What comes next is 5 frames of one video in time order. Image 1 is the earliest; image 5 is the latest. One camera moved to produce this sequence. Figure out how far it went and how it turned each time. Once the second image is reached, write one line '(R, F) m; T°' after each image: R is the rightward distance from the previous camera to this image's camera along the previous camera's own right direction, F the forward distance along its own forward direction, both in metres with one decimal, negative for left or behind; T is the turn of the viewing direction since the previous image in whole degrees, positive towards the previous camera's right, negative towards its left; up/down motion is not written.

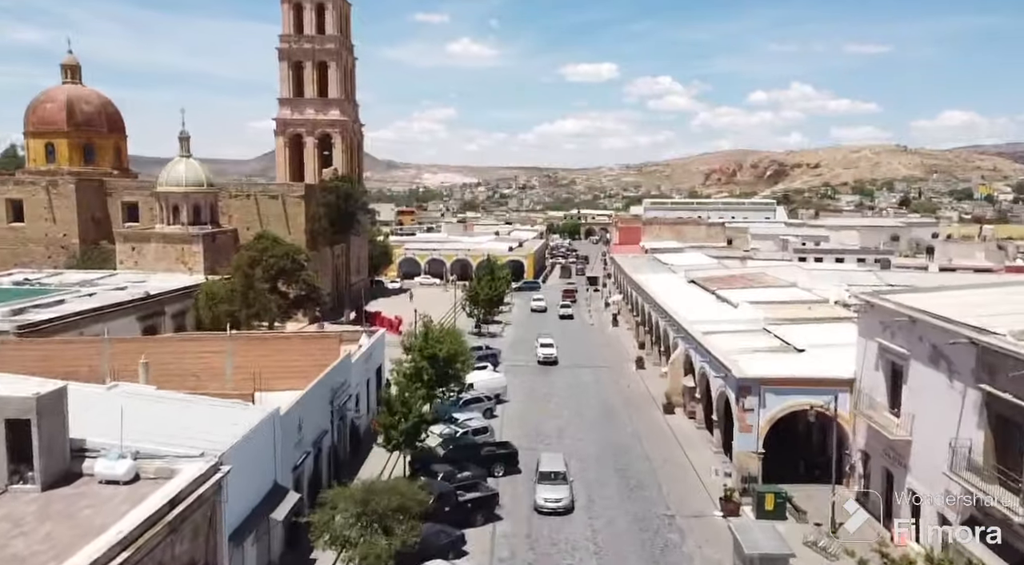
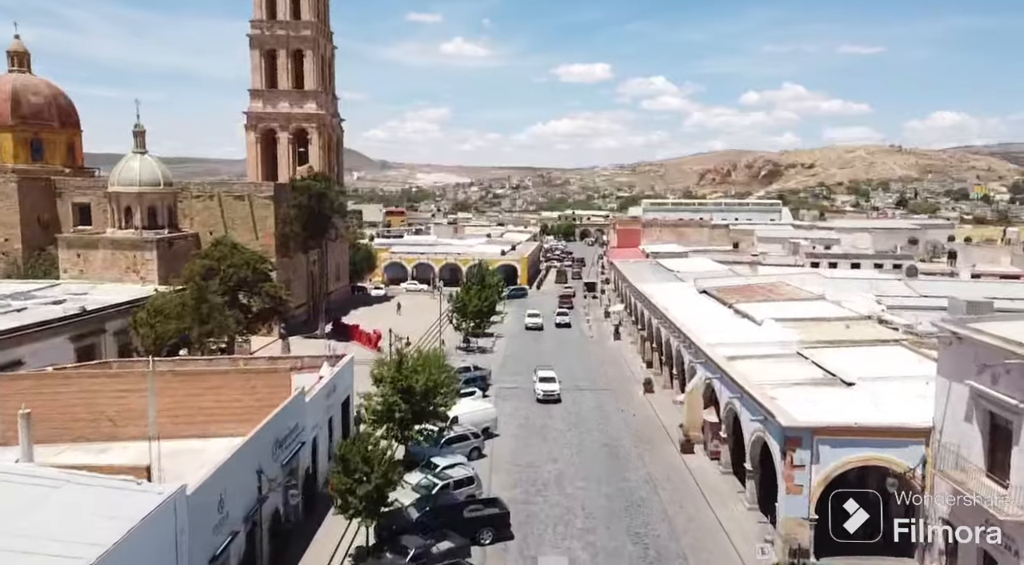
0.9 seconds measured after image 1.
(+0.1, +4.0) m; 0°
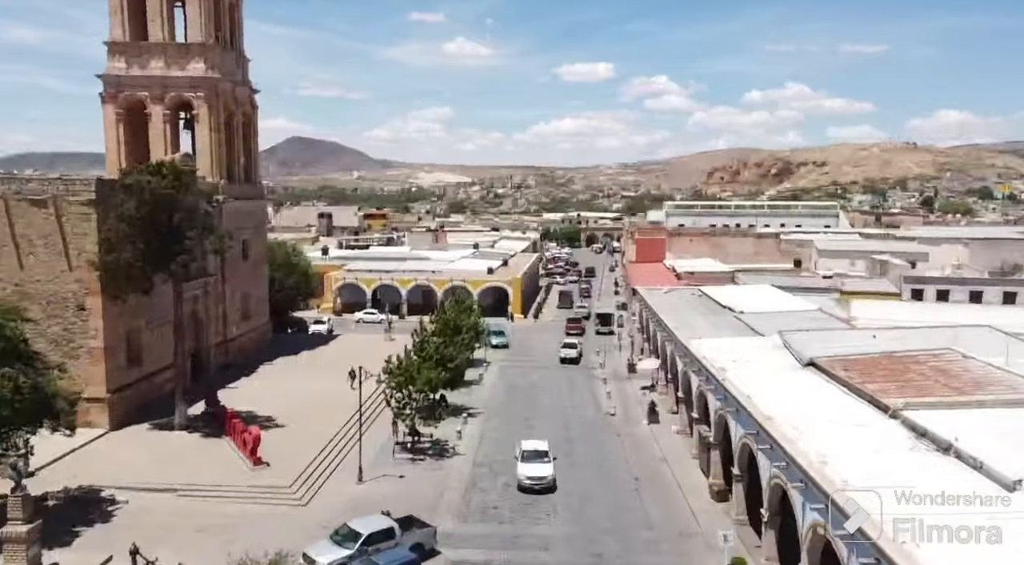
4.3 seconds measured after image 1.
(+0.9, +14.8) m; 0°
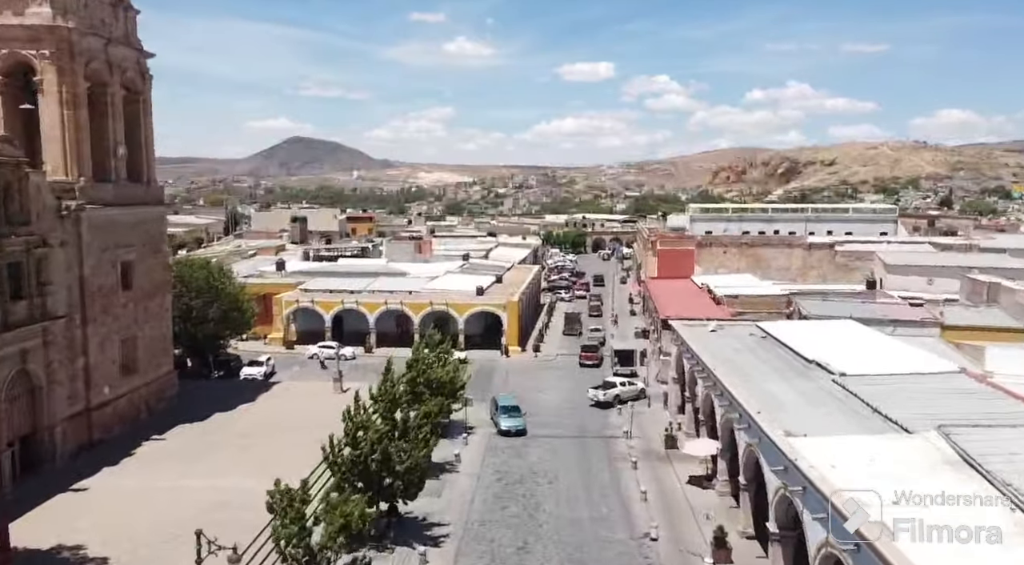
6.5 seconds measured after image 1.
(+0.4, +9.9) m; 0°
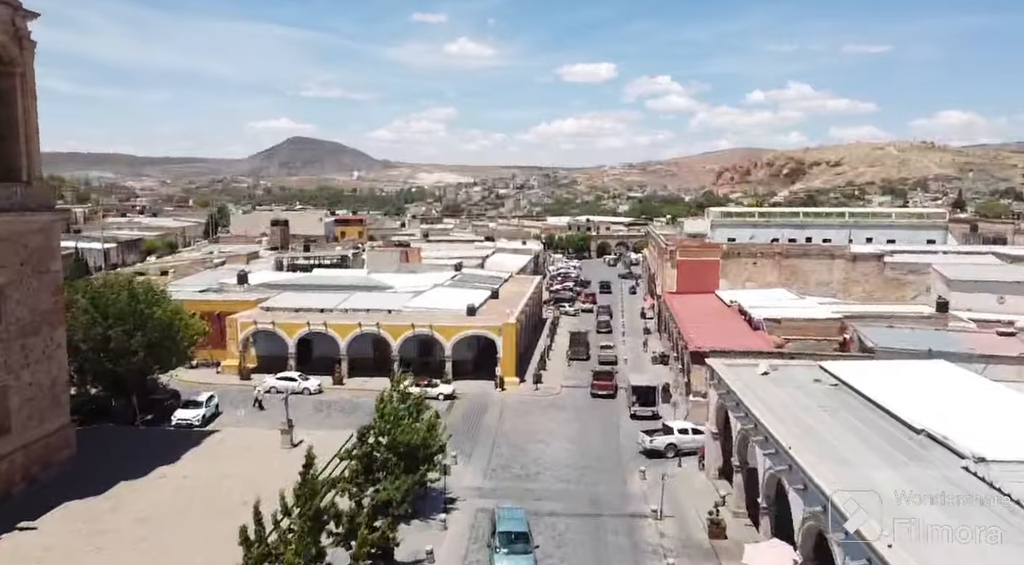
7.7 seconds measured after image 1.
(+0.2, +6.1) m; 0°
